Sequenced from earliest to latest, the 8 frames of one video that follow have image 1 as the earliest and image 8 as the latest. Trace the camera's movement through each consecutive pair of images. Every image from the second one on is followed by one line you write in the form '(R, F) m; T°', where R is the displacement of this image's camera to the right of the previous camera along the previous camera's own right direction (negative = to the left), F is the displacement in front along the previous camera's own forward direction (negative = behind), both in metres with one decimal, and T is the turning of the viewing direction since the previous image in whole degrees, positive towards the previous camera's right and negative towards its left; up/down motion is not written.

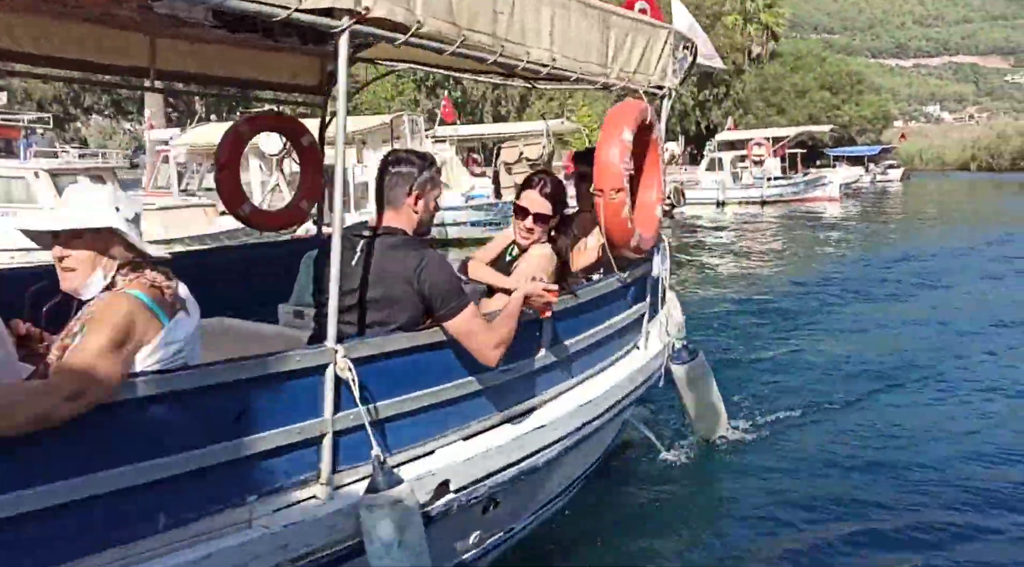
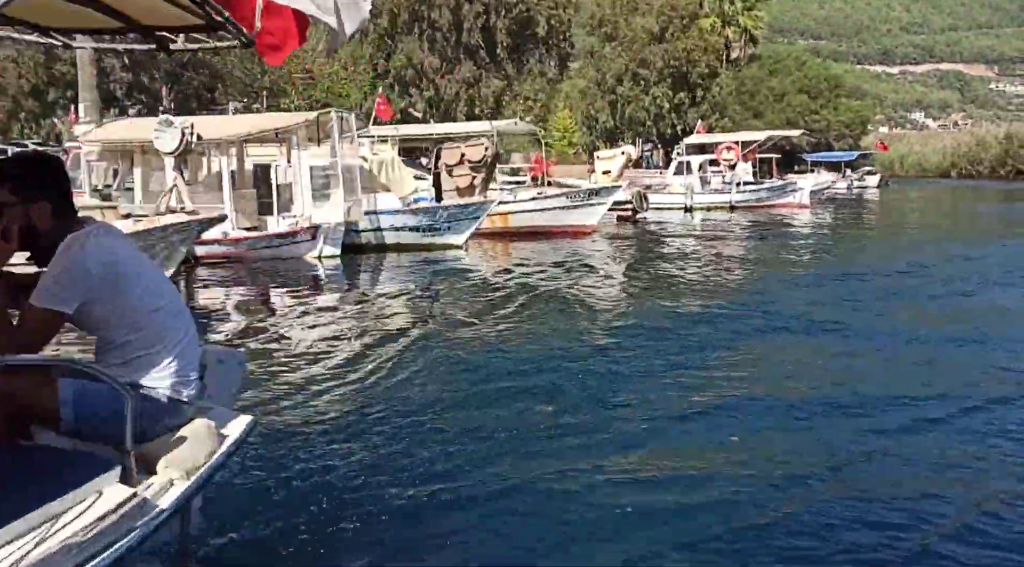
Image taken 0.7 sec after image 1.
(+0.6, +1.1) m; +1°
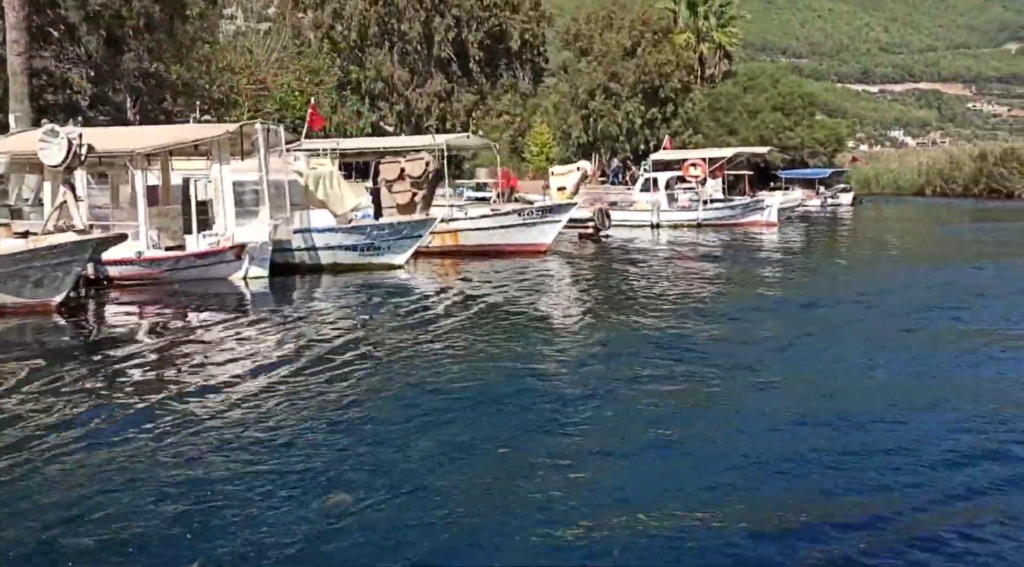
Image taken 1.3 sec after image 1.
(+0.5, +1.0) m; +1°
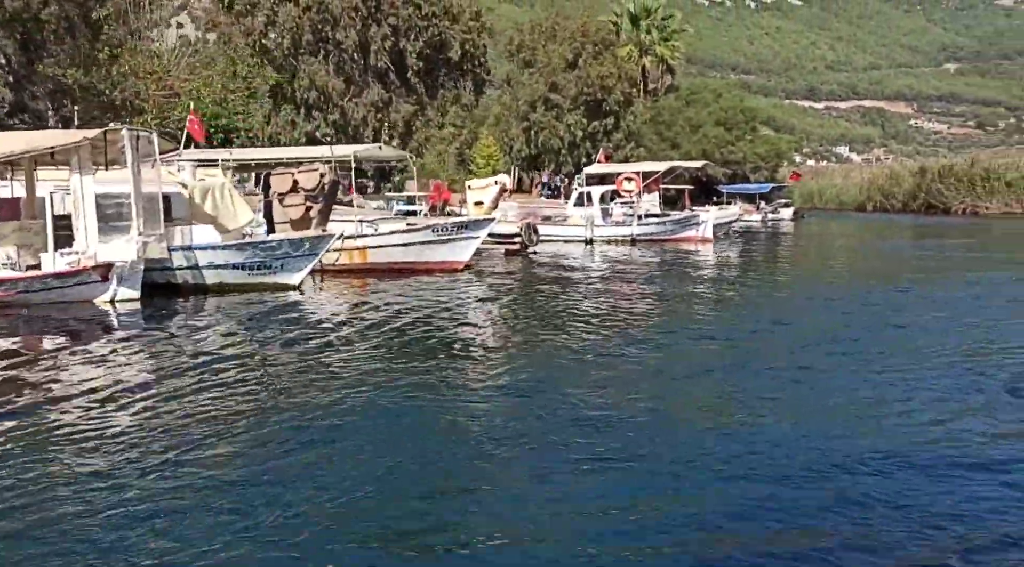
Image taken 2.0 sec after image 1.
(+0.6, +1.3) m; +3°
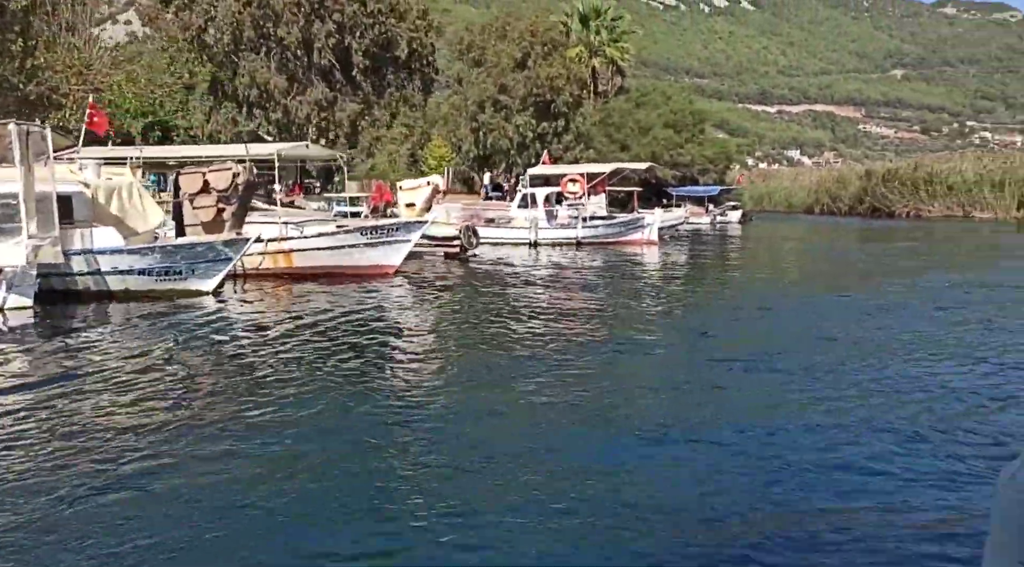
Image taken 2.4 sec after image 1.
(+0.3, +0.9) m; +2°
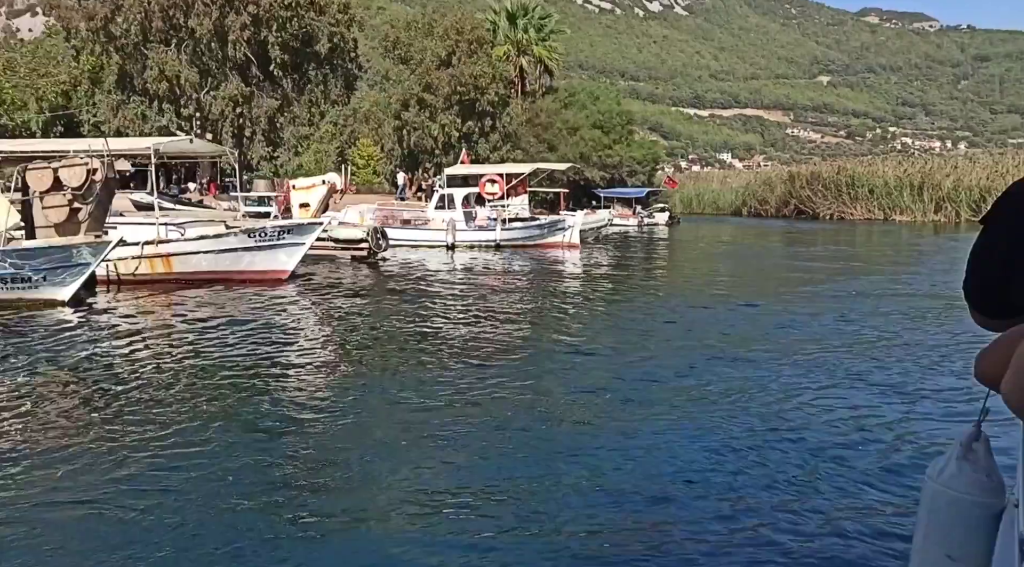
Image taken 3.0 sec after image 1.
(+0.5, +1.4) m; +3°
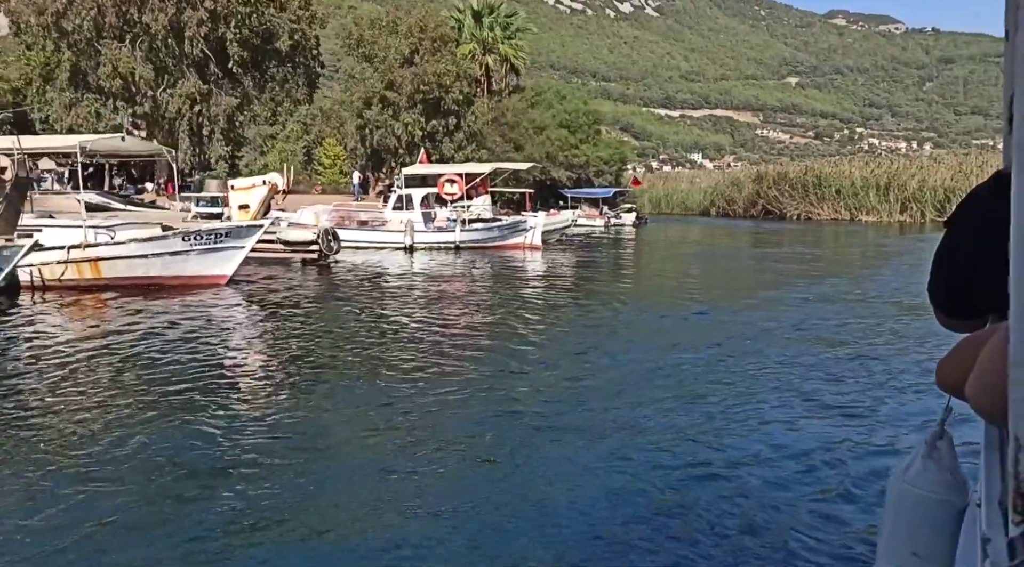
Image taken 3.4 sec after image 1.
(+0.3, +0.8) m; +1°
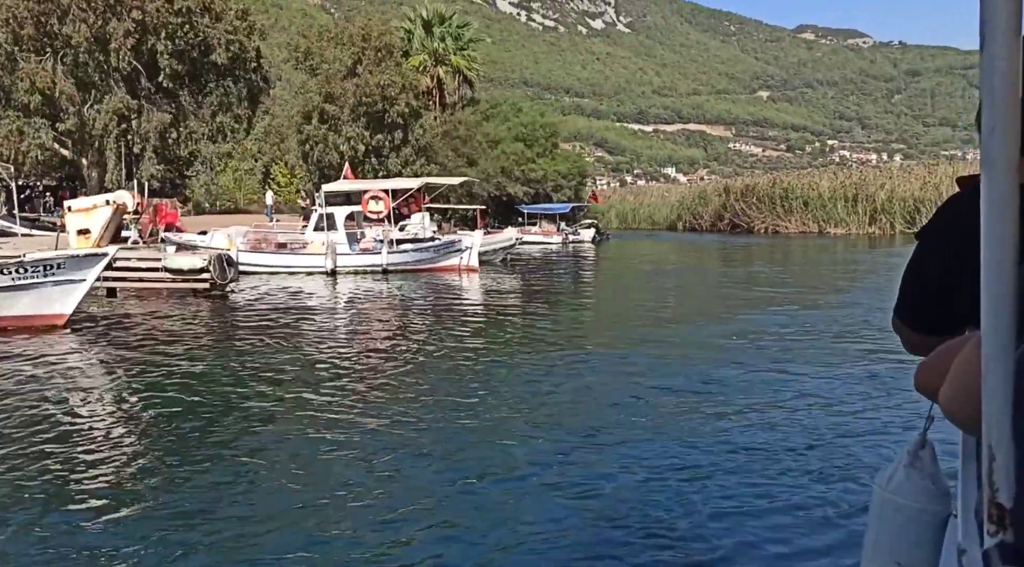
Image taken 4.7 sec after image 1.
(+1.1, +2.8) m; +1°
